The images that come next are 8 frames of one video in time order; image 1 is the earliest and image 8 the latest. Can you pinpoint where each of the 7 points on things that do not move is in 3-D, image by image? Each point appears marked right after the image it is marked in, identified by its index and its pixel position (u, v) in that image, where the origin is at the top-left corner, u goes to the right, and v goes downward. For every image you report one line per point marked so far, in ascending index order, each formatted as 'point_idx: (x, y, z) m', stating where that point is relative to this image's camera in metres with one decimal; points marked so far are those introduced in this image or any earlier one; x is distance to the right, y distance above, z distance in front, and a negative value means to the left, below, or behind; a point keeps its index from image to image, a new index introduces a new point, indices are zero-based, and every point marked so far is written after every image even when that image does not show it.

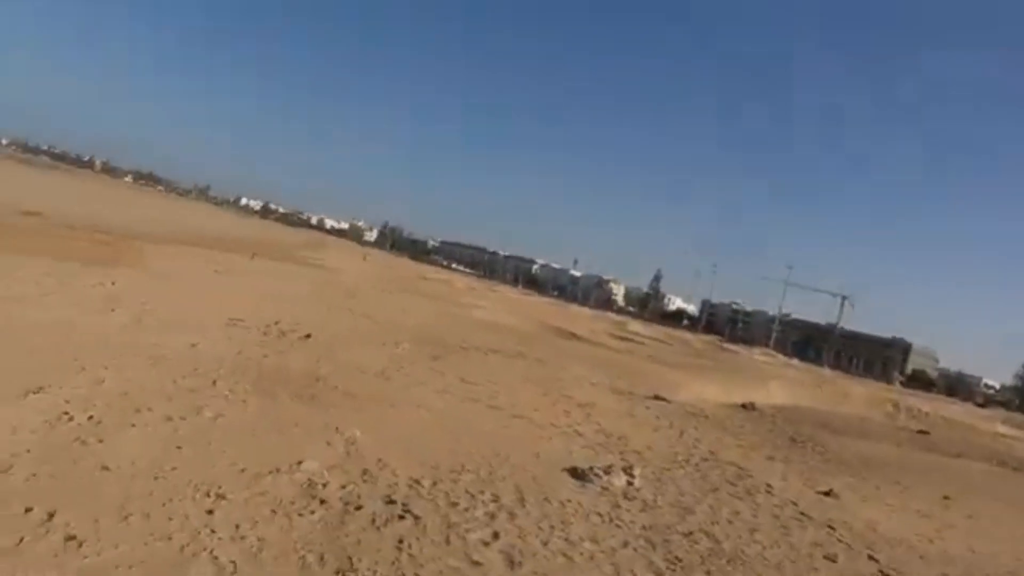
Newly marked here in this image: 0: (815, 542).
0: (+5.2, -4.3, +13.0) m
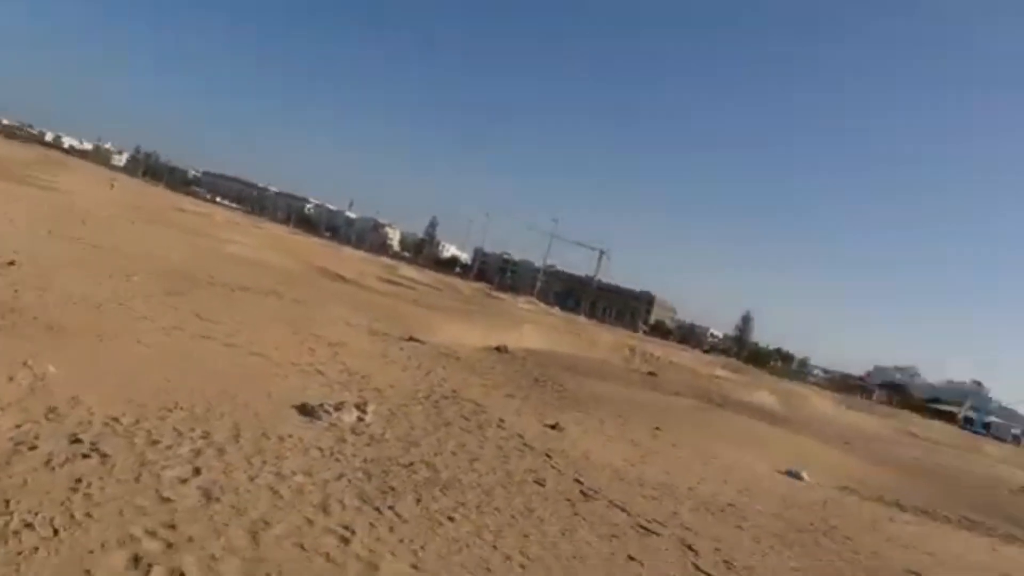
0: (+0.3, -3.3, +14.0) m
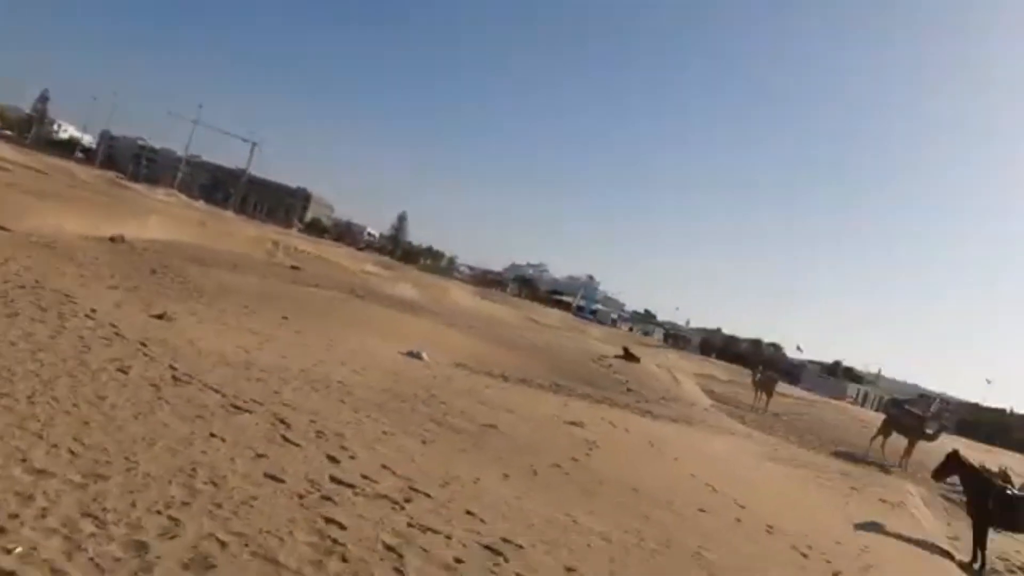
0: (-6.7, -1.2, +12.8) m
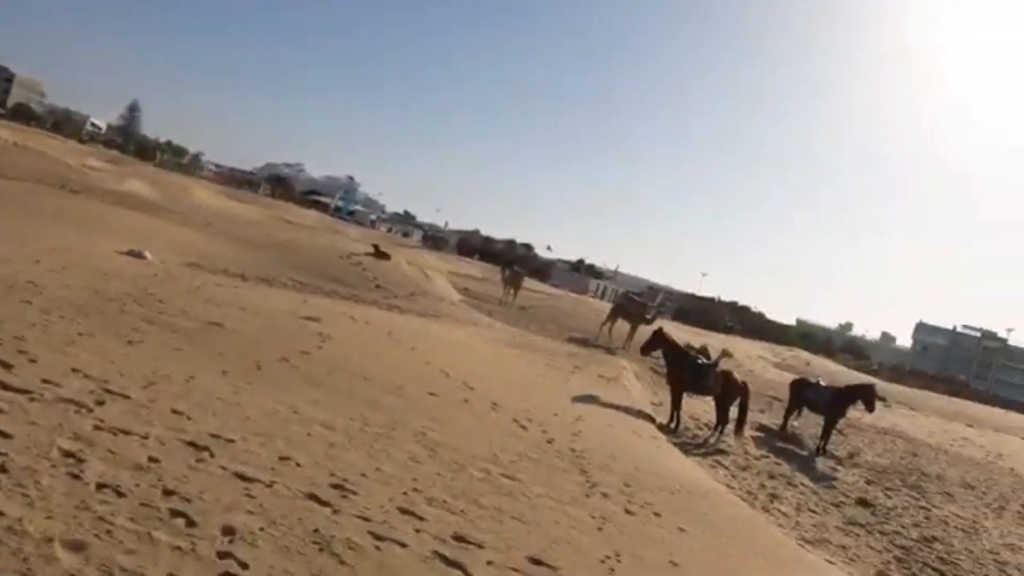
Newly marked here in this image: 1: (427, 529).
0: (-10.8, +0.4, +9.8) m
1: (-0.9, -2.5, +7.8) m
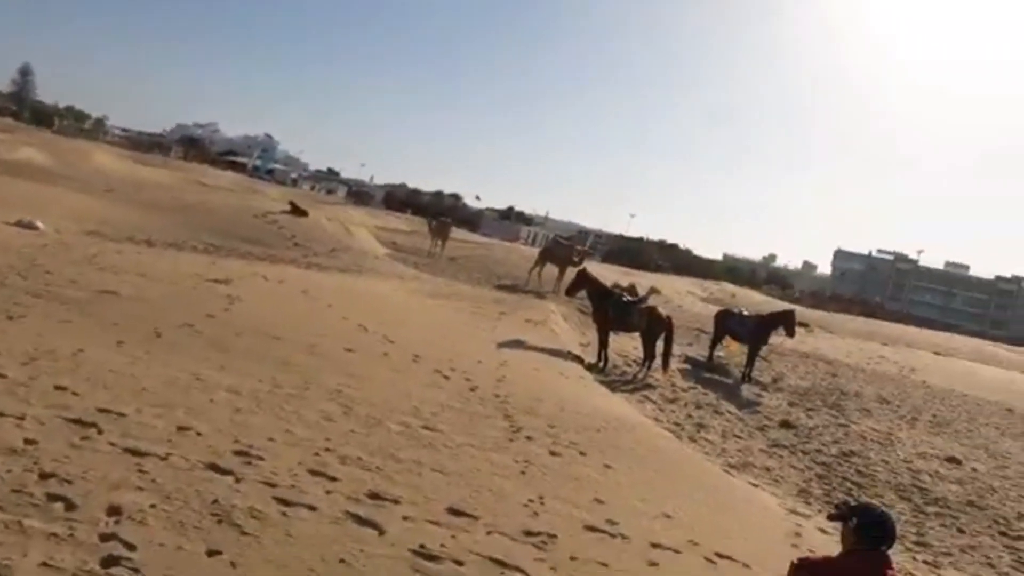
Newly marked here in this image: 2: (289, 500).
0: (-11.9, +0.4, +8.4) m
1: (-1.7, -2.0, +7.4) m
2: (-2.0, -1.9, +6.9) m
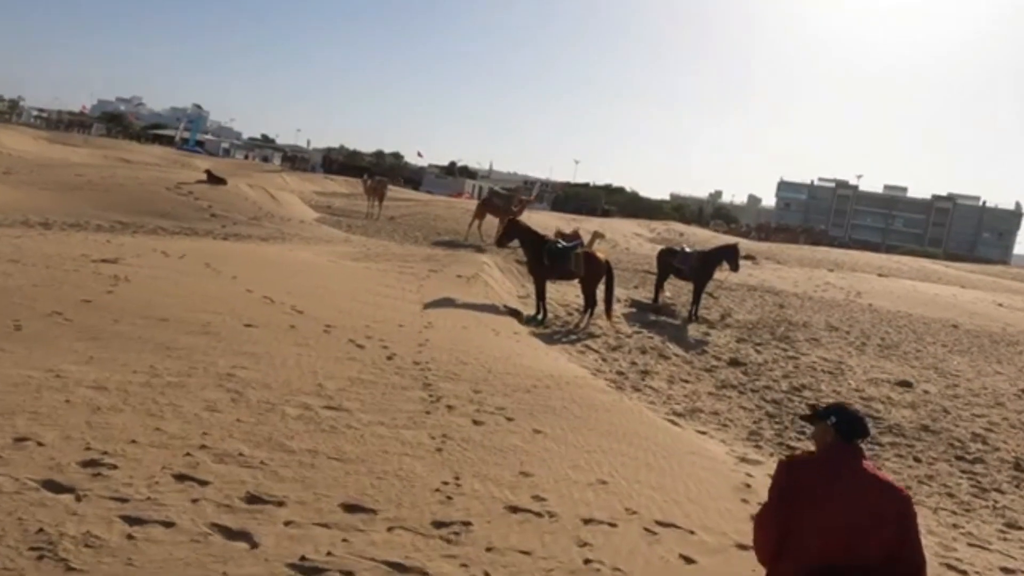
0: (-12.9, -0.1, +6.5) m
1: (-2.5, -1.7, +6.3) m
2: (-2.8, -1.7, +5.7) m
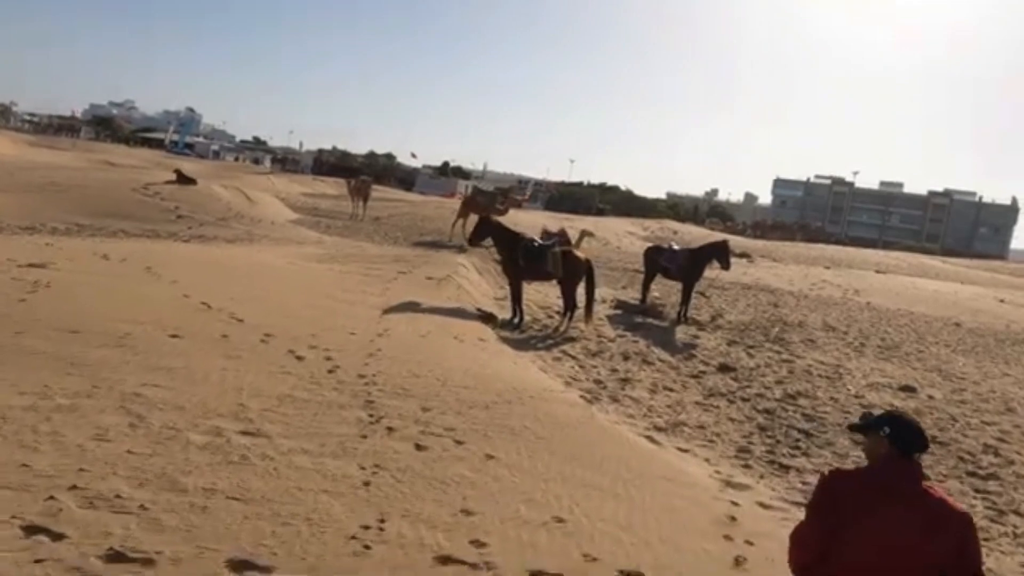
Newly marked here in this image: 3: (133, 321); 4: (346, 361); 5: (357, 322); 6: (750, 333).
0: (-13.4, -0.3, +5.3) m
1: (-3.0, -1.8, +5.1) m
2: (-3.3, -1.8, +4.5) m
3: (-5.1, -0.4, +10.3) m
4: (-2.2, -1.0, +10.1) m
5: (-2.5, -0.5, +12.1) m
6: (+6.1, -1.2, +19.6) m
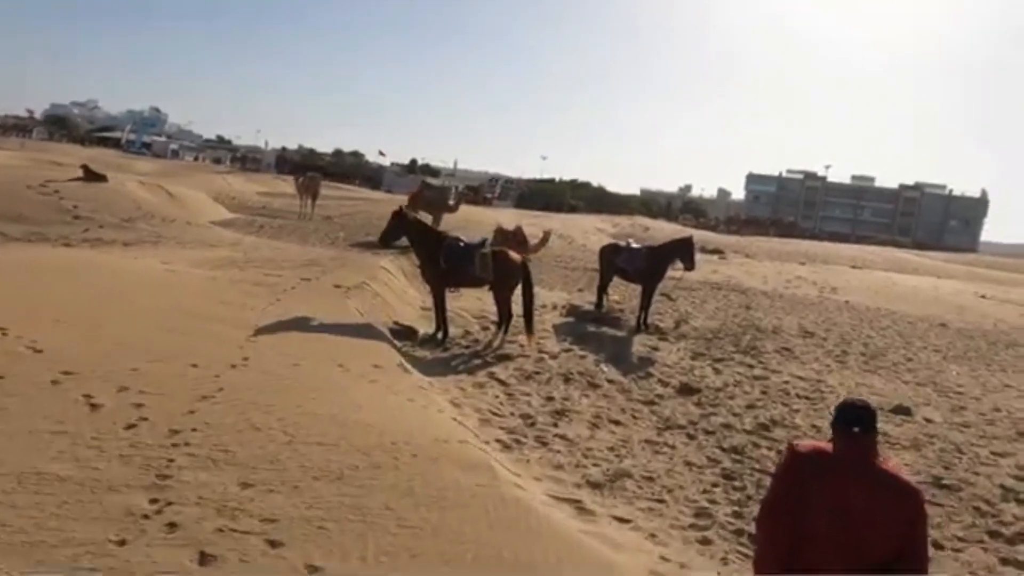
0: (-14.5, -0.7, +2.3) m
1: (-4.0, -2.0, +2.4) m
2: (-4.3, -2.0, +1.9) m
3: (-6.3, -0.7, +7.6) m
4: (-3.4, -1.2, +7.4) m
5: (-3.7, -0.8, +9.5) m
6: (+4.7, -1.2, +17.2) m
